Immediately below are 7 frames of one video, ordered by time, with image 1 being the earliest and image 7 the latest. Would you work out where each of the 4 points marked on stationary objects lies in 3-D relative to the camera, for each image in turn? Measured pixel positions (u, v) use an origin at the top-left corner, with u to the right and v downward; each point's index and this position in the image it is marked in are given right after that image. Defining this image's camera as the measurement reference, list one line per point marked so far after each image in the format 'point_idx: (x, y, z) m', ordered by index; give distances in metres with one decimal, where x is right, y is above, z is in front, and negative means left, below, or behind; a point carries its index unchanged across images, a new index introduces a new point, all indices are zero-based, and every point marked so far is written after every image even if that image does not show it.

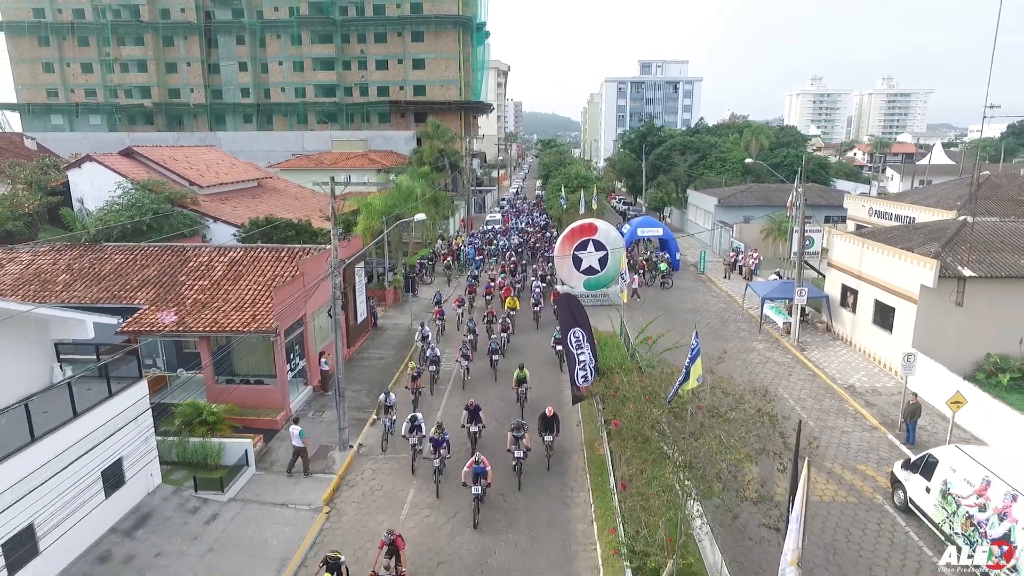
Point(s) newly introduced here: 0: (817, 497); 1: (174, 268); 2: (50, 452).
0: (+6.4, -4.3, +13.5) m
1: (-10.3, +0.6, +18.5) m
2: (-7.6, -2.7, +10.4) m
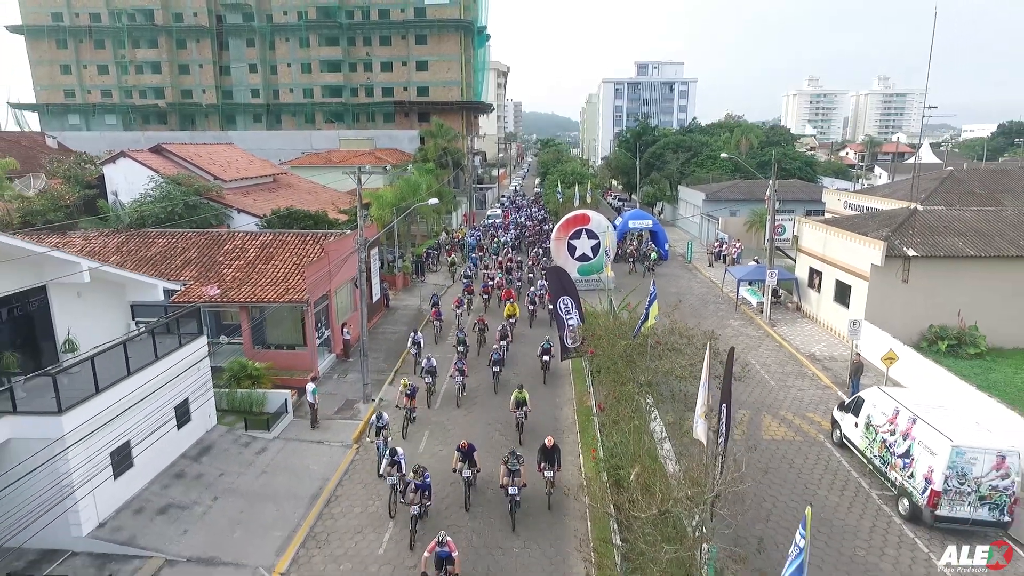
0: (+6.4, -3.6, +16.0) m
1: (-10.3, +1.3, +20.9) m
2: (-7.6, -2.0, +12.8) m
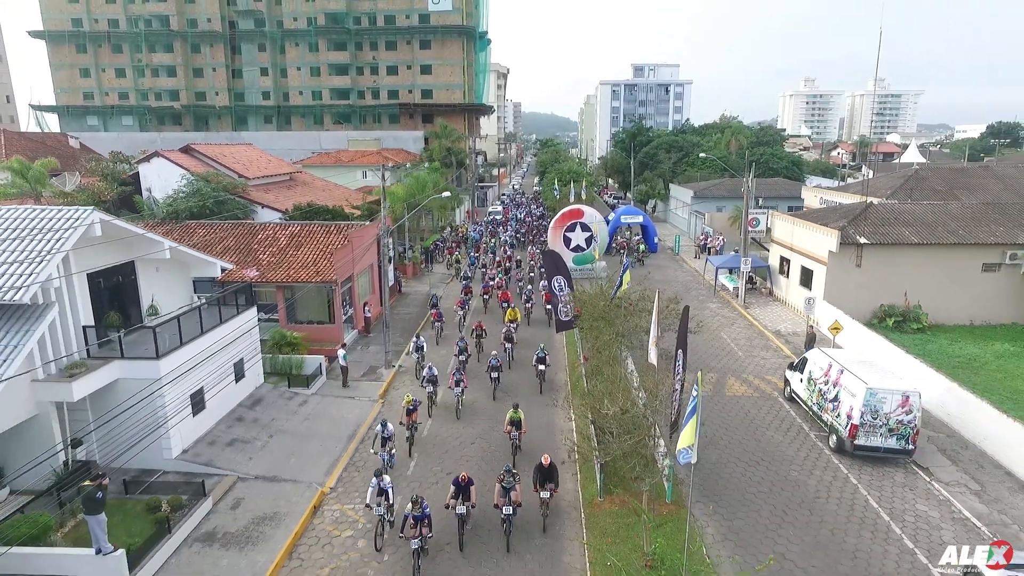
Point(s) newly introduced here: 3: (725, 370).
0: (+6.5, -3.0, +18.8) m
1: (-10.2, +1.9, +23.7) m
2: (-7.5, -1.4, +15.6) m
3: (+6.9, -2.6, +20.1) m
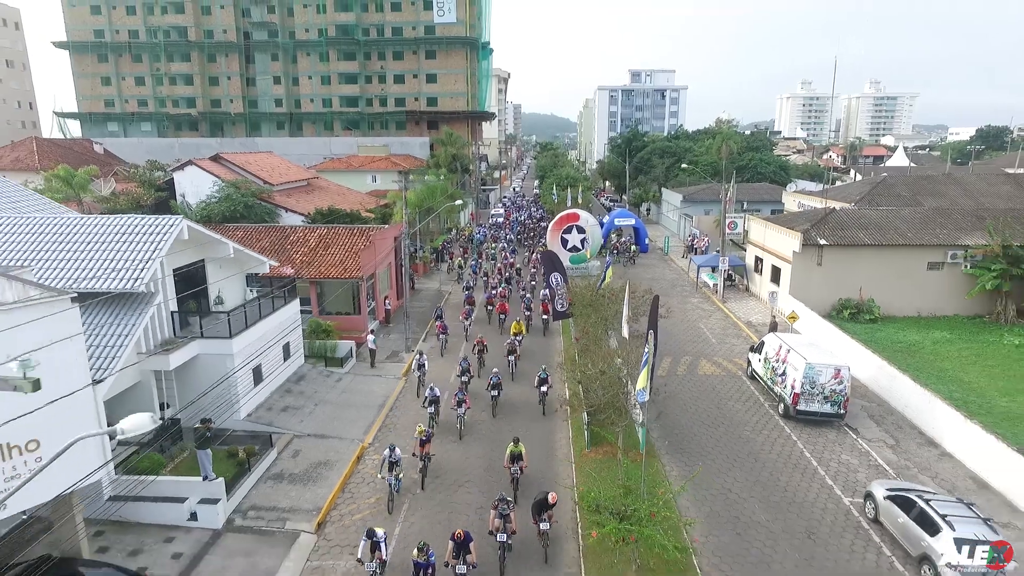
0: (+6.6, -2.8, +21.9) m
1: (-10.1, +2.1, +26.9) m
2: (-7.4, -1.2, +18.8) m
3: (+7.0, -2.4, +23.3) m
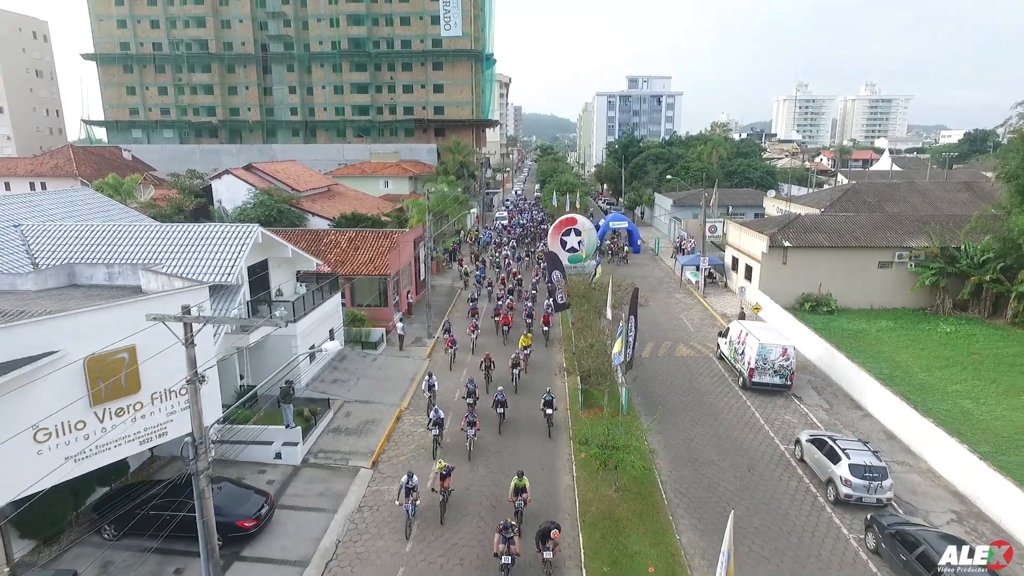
0: (+6.9, -2.6, +25.9) m
1: (-9.8, +2.3, +30.9) m
2: (-7.1, -1.0, +22.8) m
3: (+7.3, -2.2, +27.3) m
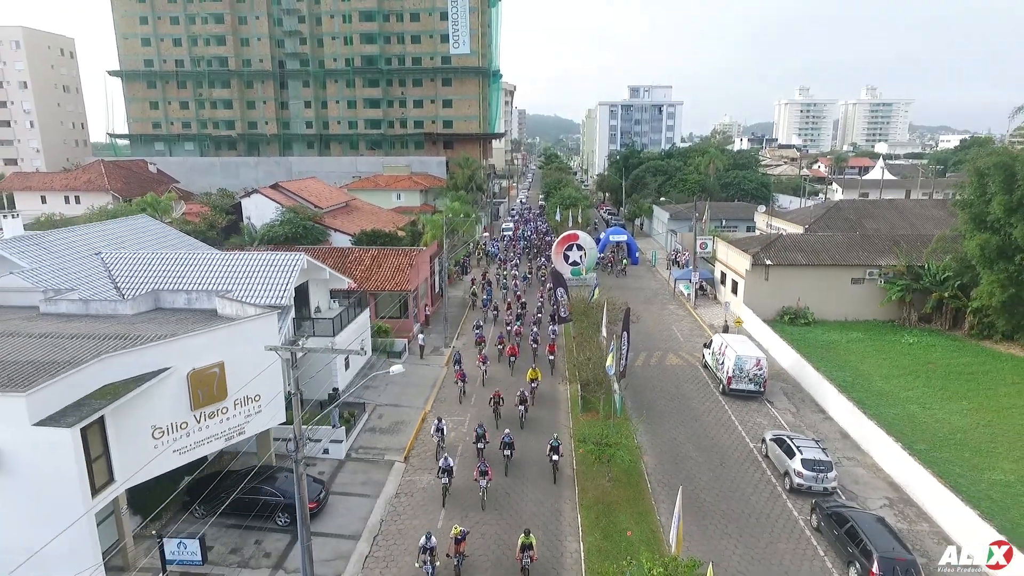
0: (+7.3, -3.4, +29.1) m
1: (-9.4, +1.6, +34.1) m
2: (-6.8, -1.7, +26.1) m
3: (+7.7, -3.0, +30.5) m
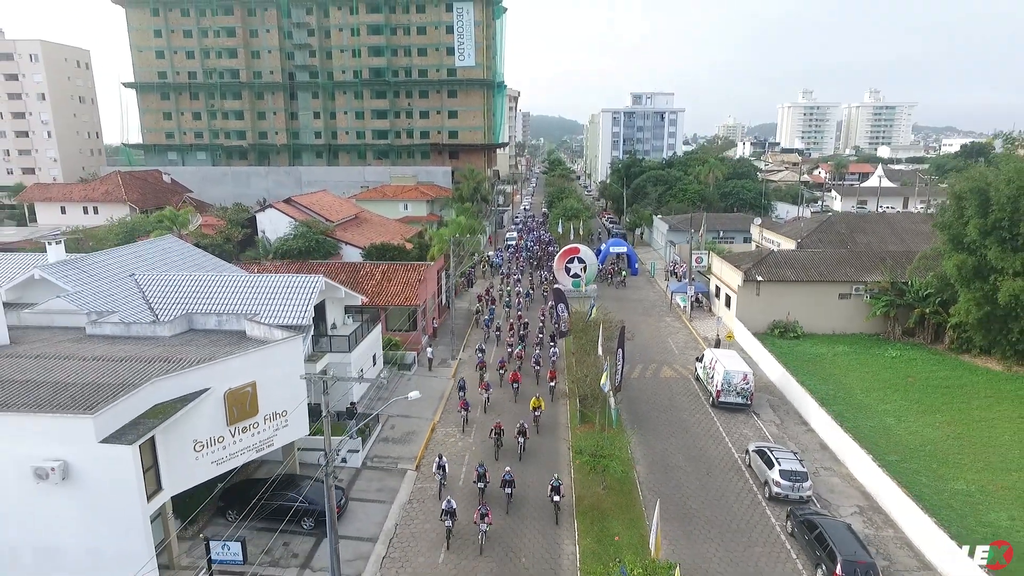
0: (+7.4, -4.2, +30.8) m
1: (-9.2, +0.8, +36.0) m
2: (-6.6, -2.5, +27.9) m
3: (+7.8, -3.8, +32.2) m
